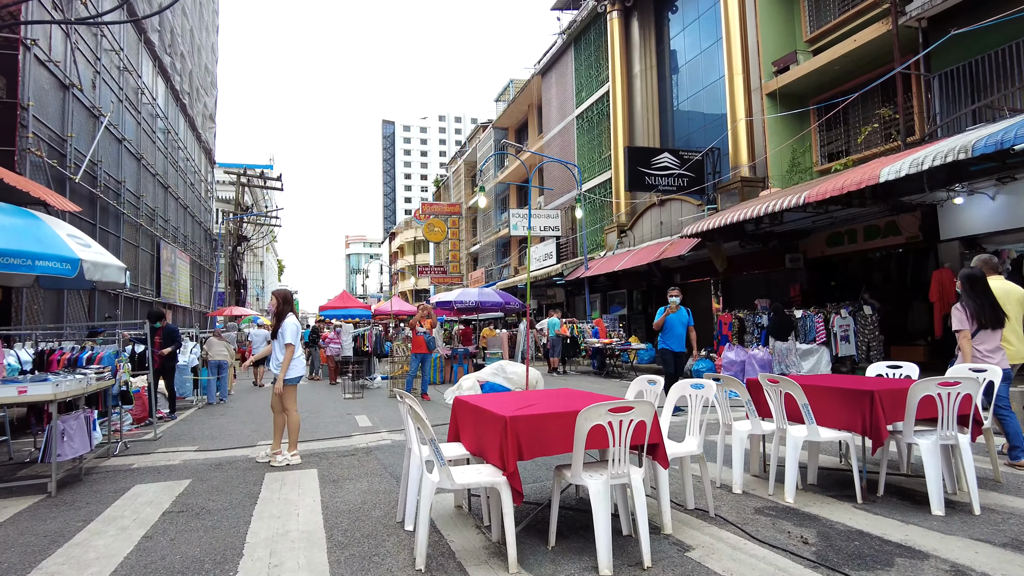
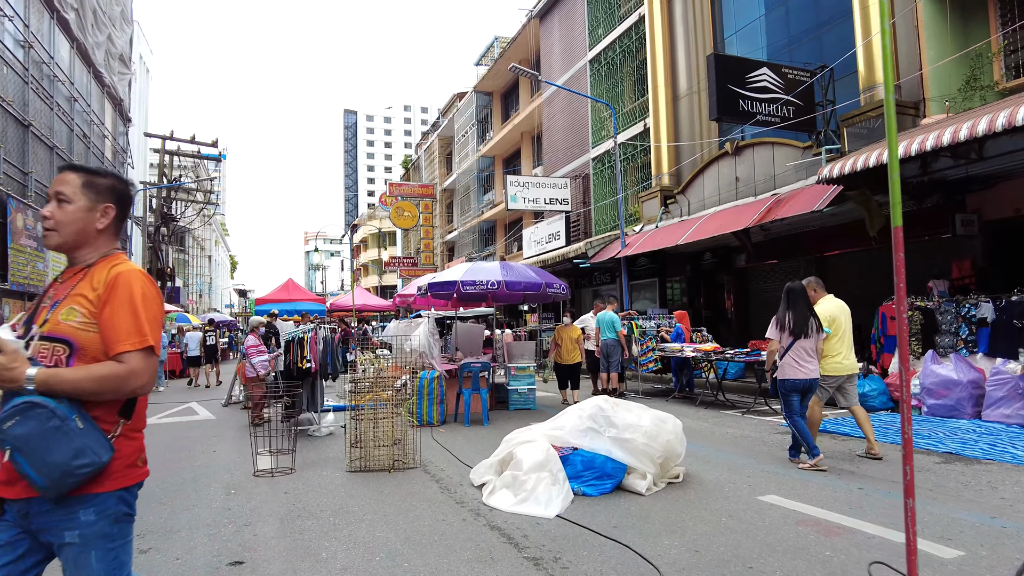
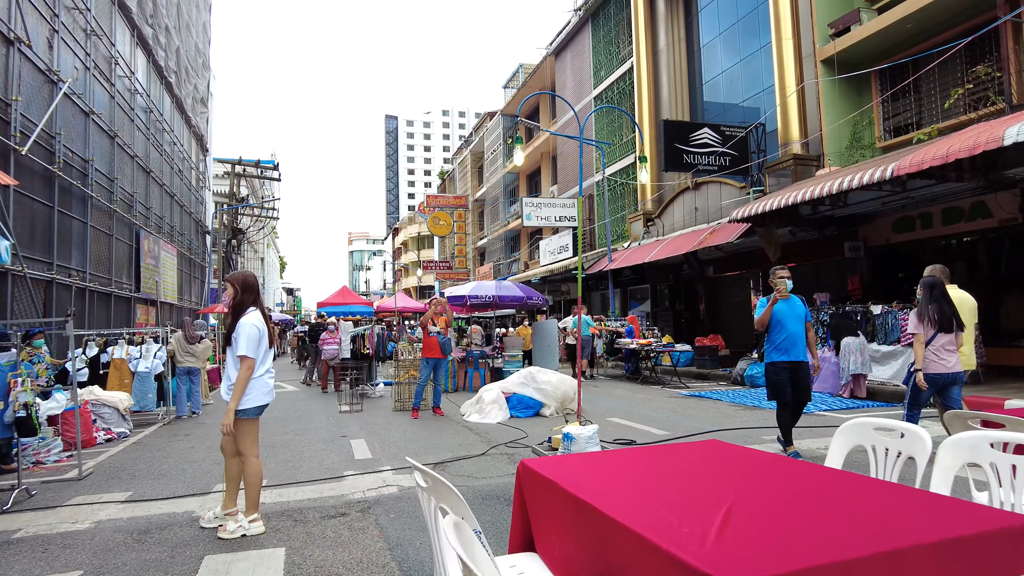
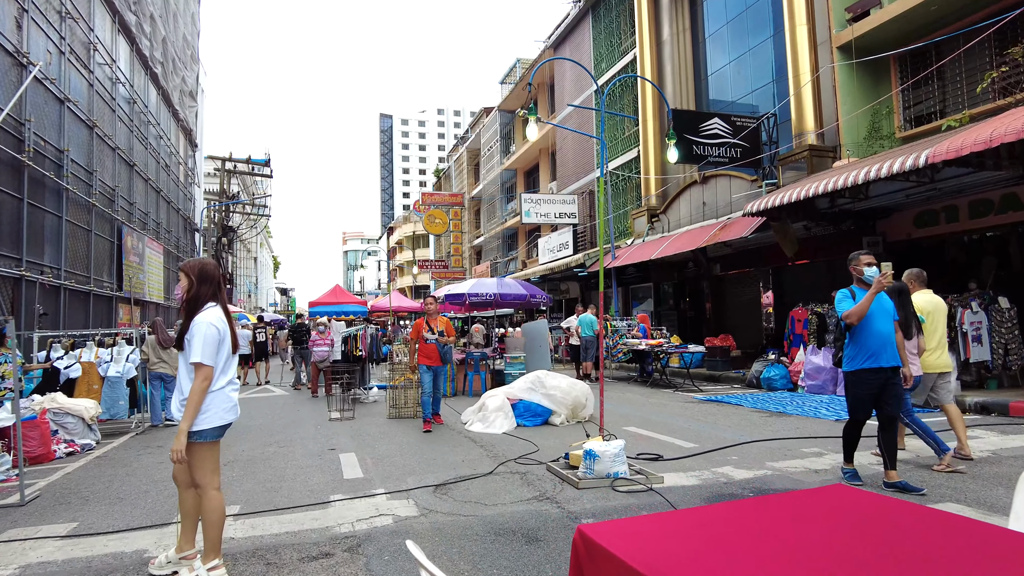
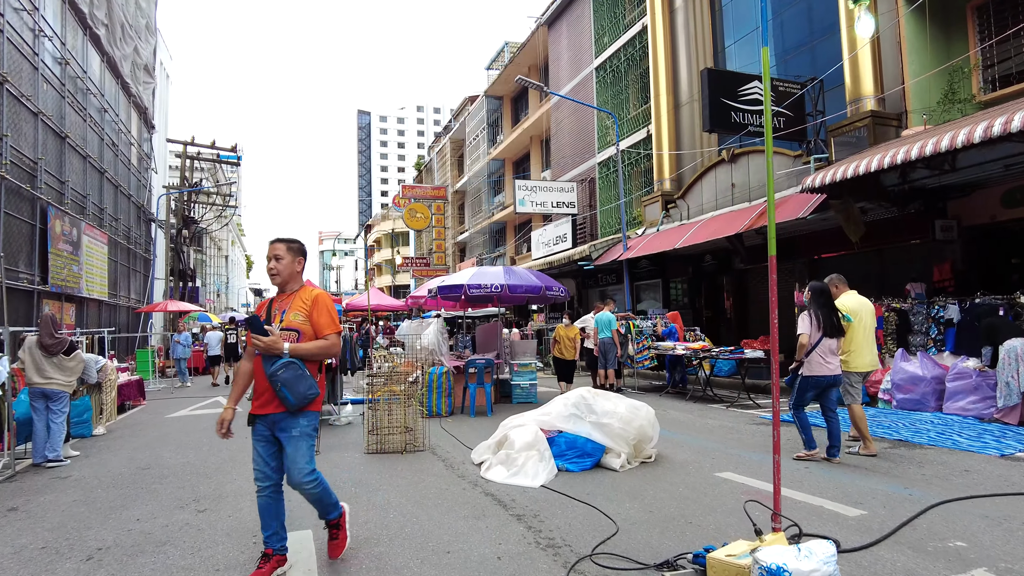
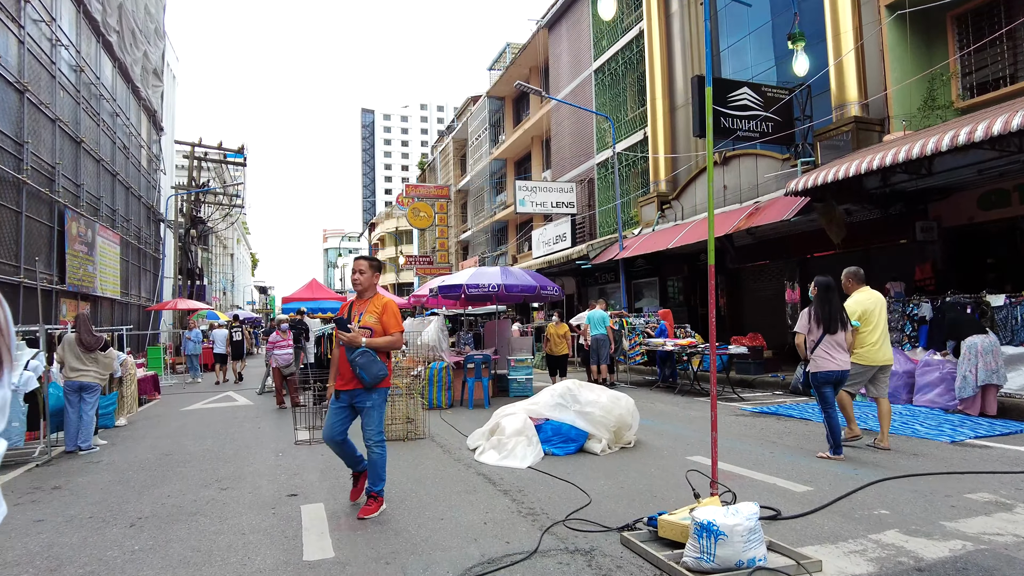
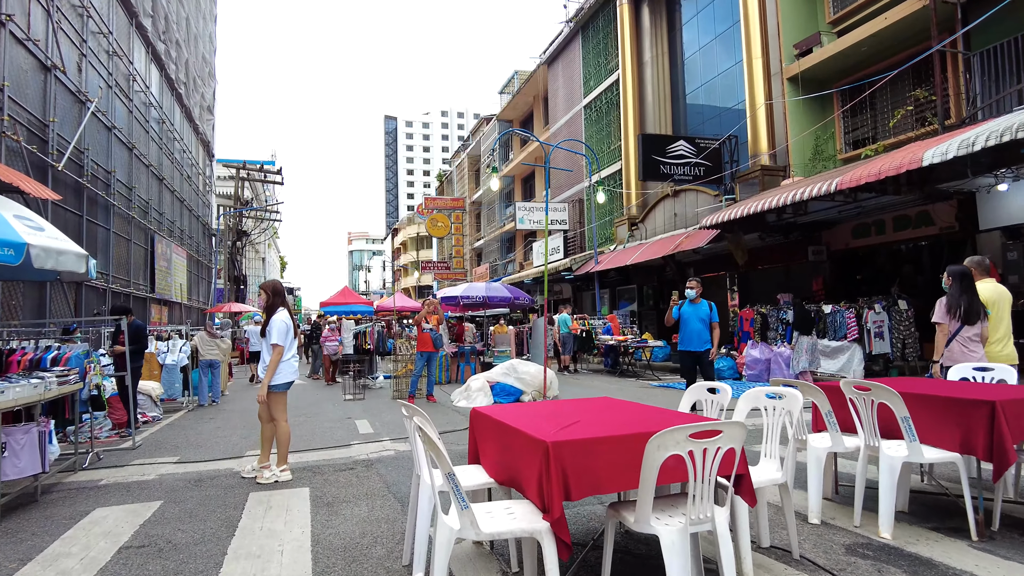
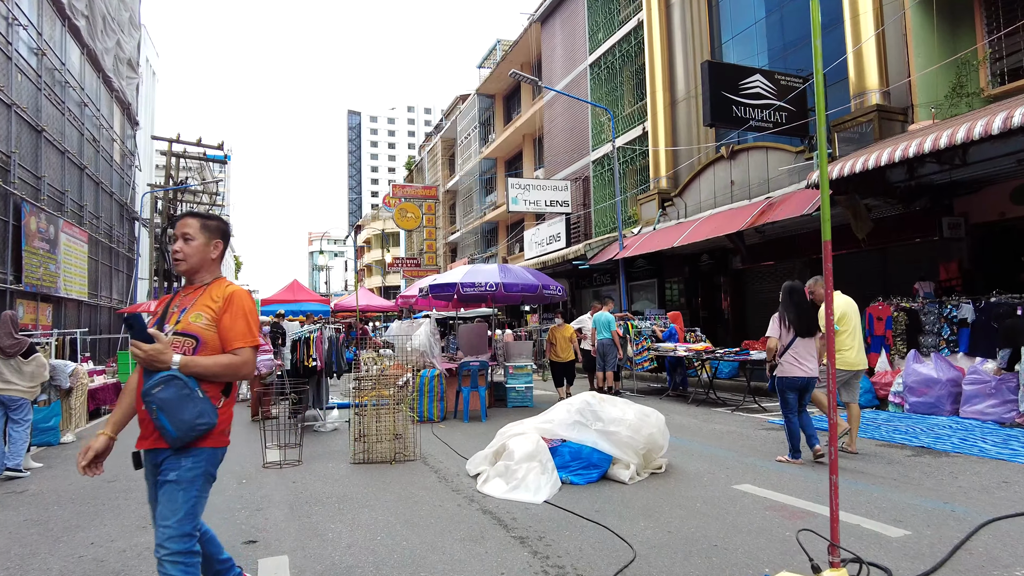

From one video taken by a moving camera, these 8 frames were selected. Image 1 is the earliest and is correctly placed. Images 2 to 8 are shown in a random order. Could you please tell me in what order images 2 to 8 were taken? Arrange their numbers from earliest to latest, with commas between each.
7, 3, 4, 6, 5, 8, 2
